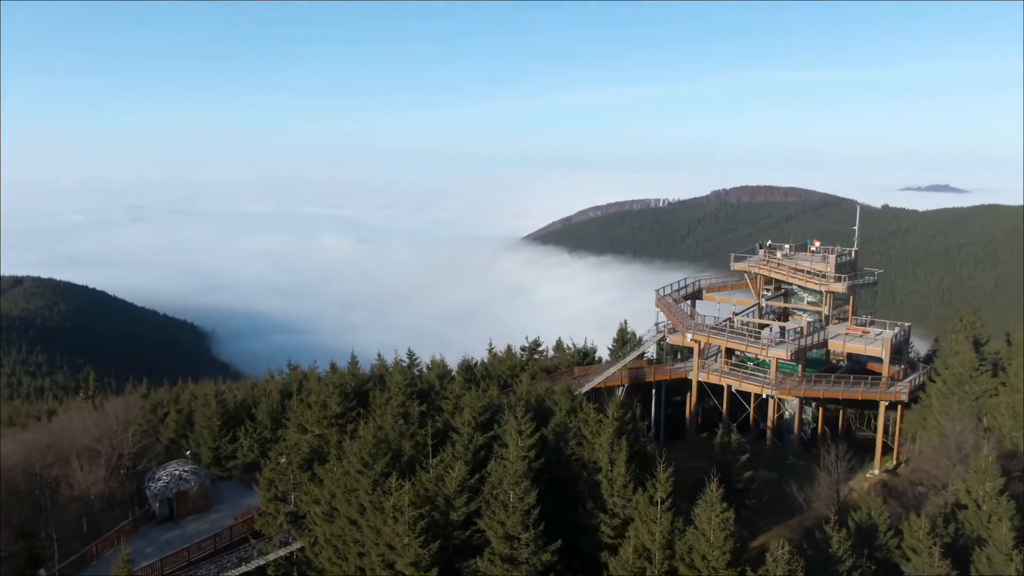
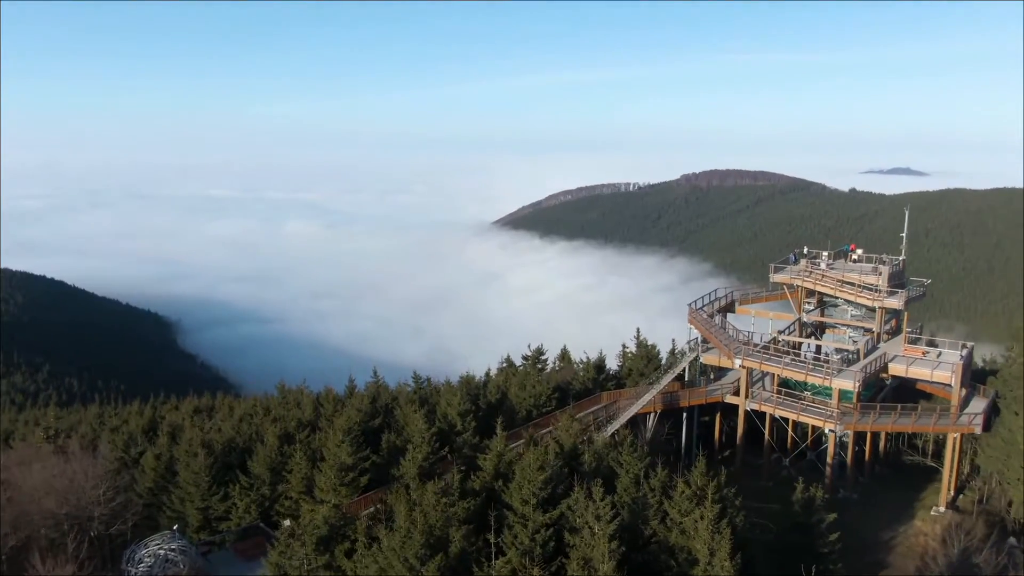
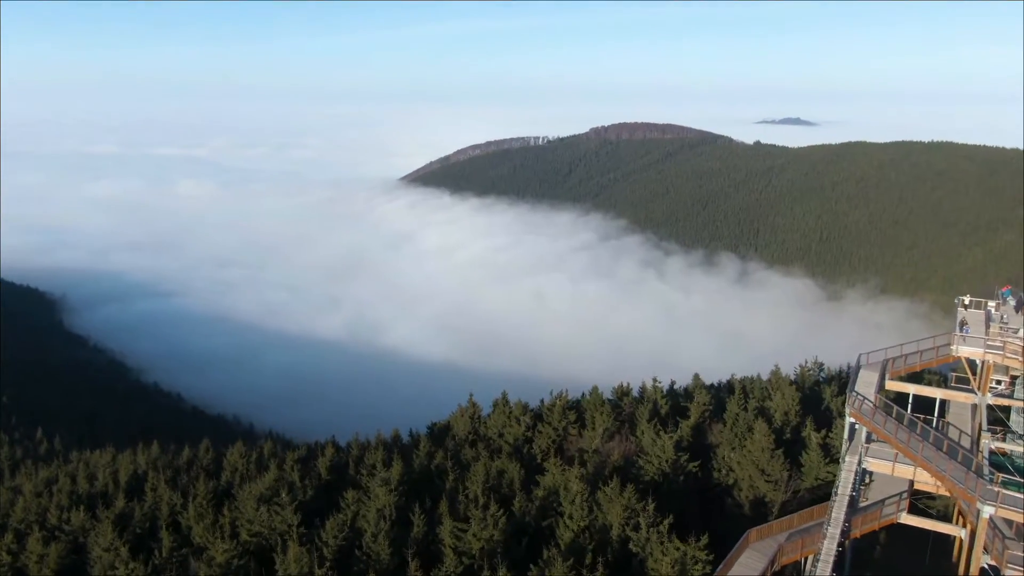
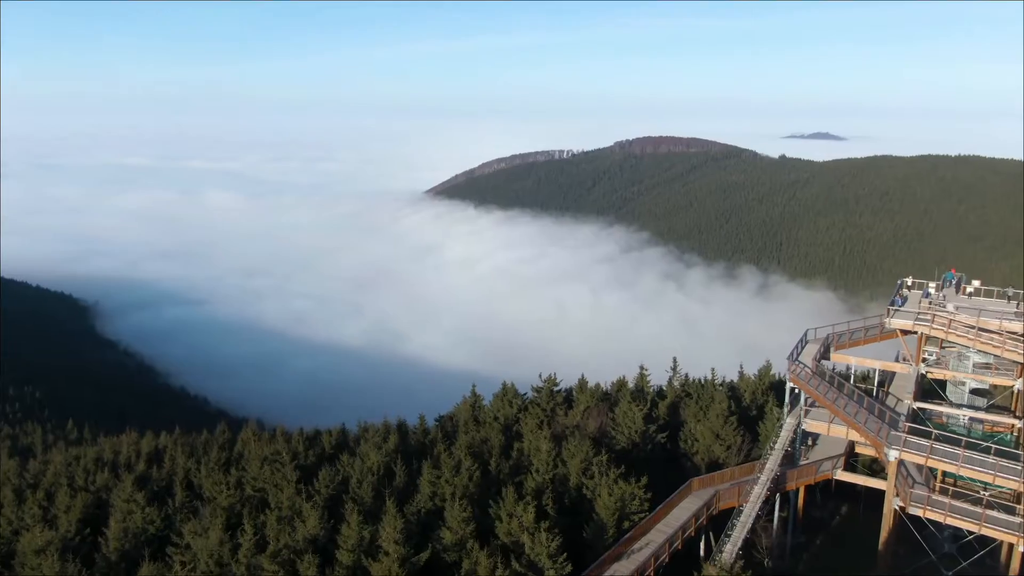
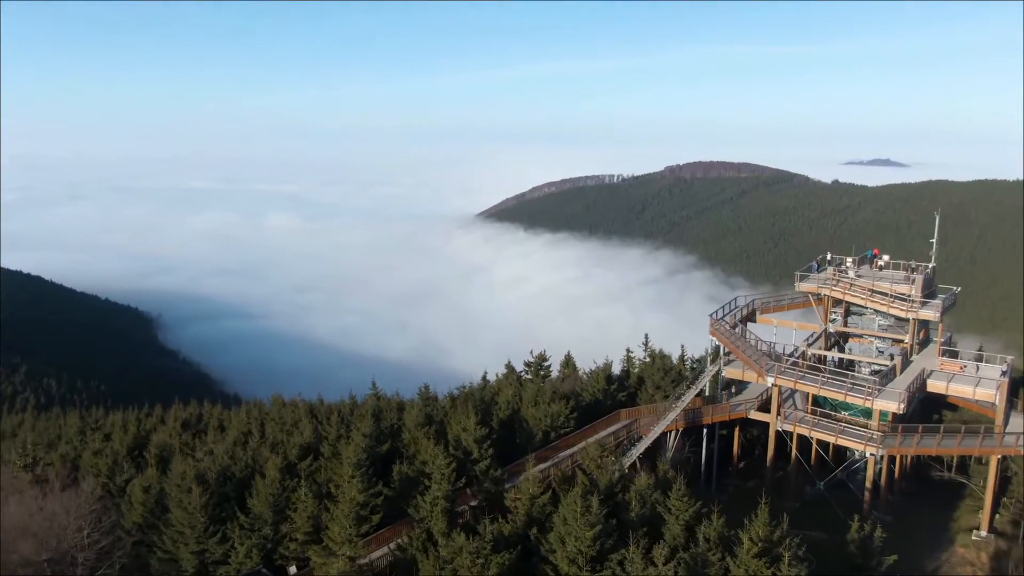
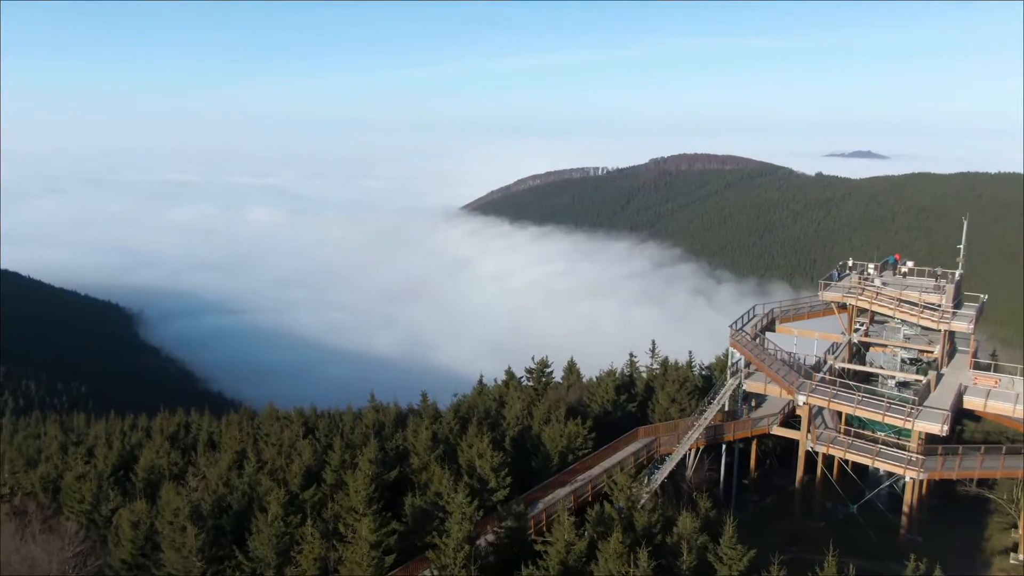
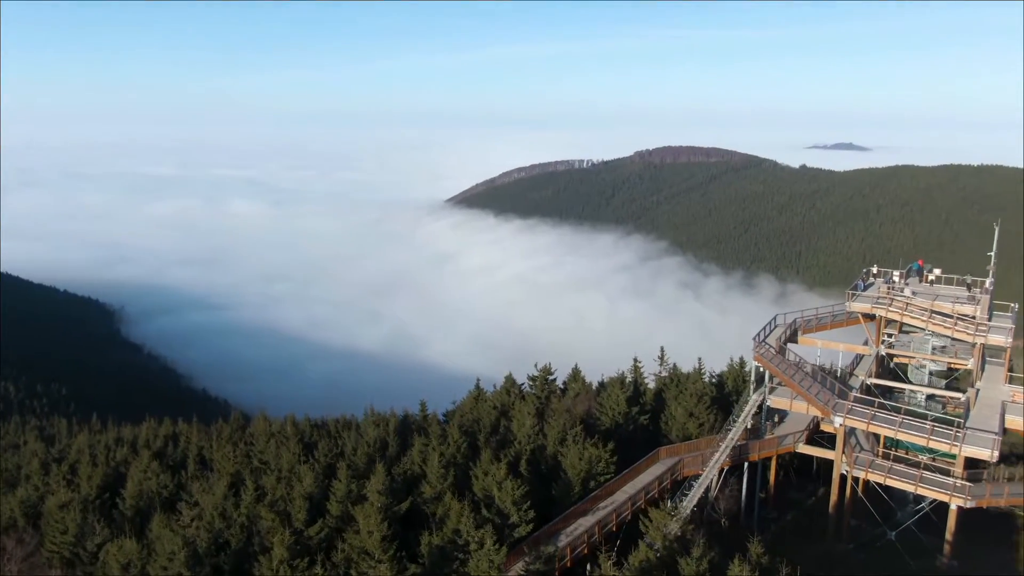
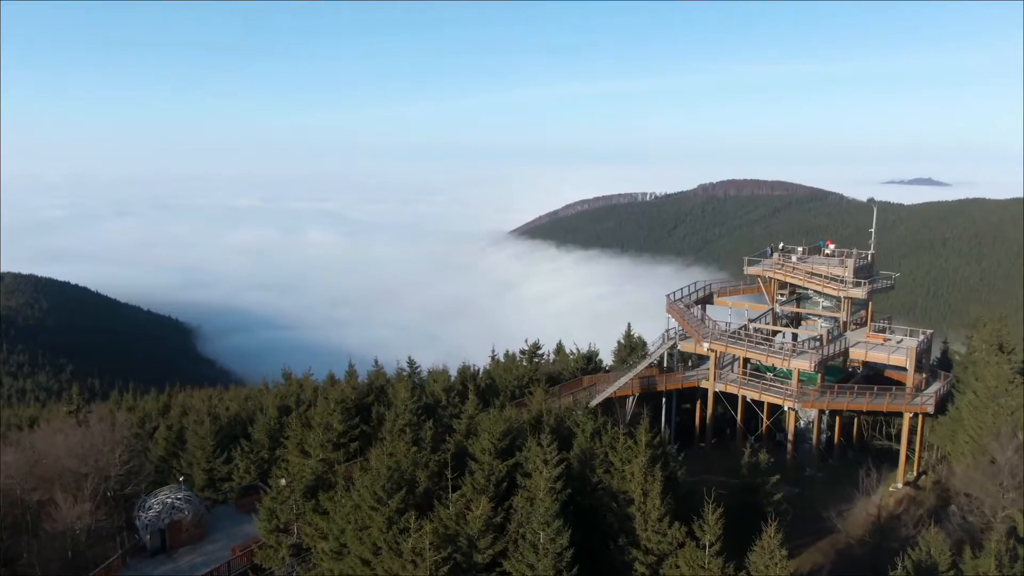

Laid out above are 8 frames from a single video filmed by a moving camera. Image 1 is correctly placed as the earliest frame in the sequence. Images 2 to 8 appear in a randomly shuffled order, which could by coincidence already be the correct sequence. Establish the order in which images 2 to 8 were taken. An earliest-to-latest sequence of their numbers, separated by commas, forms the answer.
8, 2, 5, 6, 7, 4, 3
